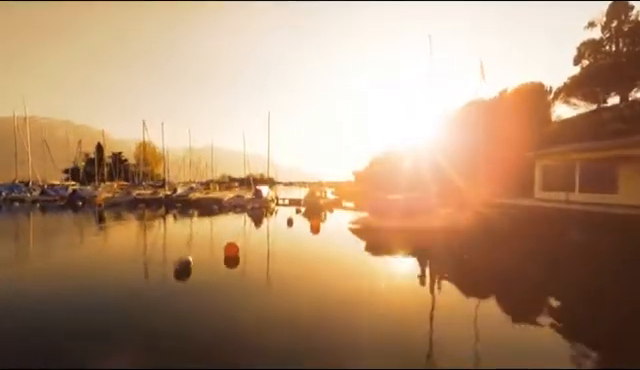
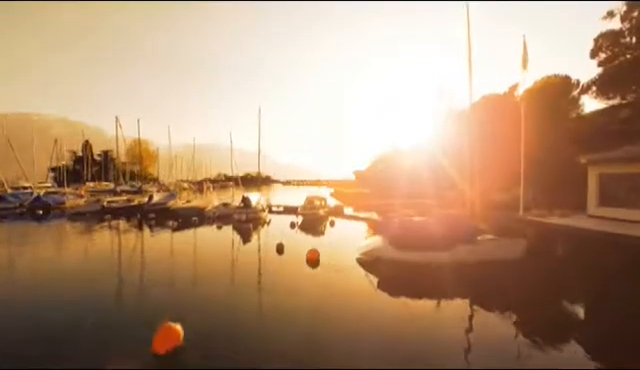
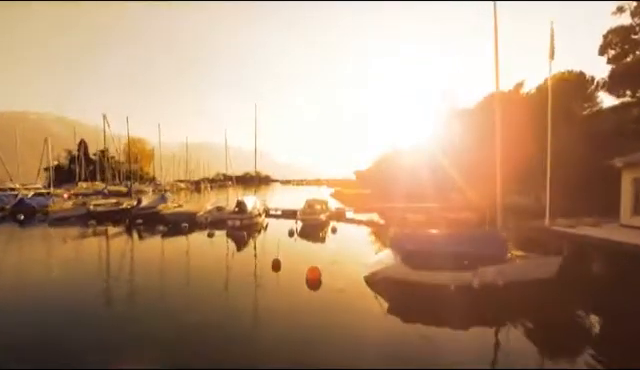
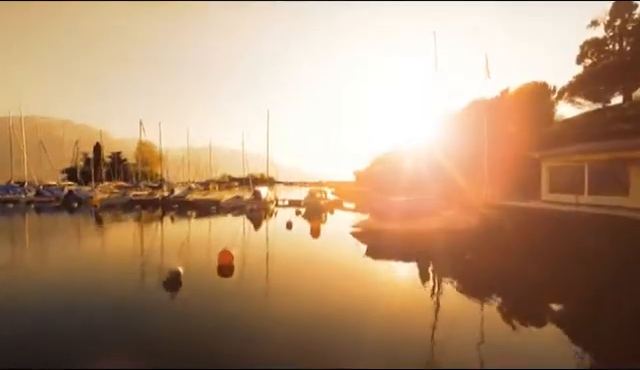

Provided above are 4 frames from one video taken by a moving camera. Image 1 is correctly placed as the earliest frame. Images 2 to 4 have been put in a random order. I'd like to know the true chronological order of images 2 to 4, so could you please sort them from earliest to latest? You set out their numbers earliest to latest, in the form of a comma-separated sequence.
4, 2, 3
